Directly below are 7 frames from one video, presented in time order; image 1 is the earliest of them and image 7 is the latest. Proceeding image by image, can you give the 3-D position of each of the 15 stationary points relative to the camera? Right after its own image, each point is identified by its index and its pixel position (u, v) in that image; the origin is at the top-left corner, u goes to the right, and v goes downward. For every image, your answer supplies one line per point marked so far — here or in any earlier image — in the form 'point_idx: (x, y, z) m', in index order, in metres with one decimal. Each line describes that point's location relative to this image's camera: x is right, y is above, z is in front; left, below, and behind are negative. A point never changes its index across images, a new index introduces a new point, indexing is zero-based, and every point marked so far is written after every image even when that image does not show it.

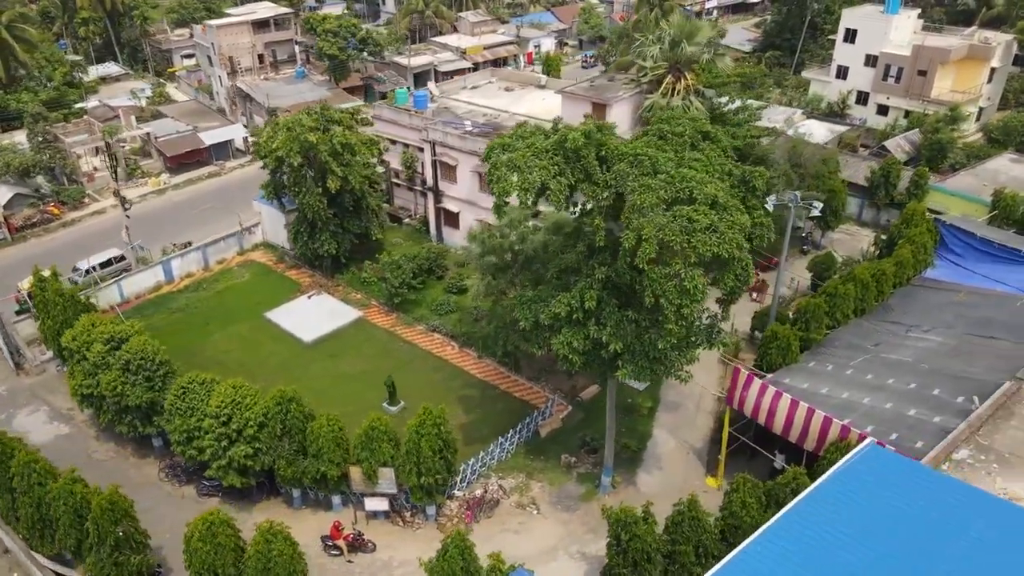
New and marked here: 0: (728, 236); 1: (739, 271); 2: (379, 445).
0: (+4.4, +1.1, +15.2) m
1: (+4.8, +0.4, +15.7) m
2: (-3.4, -4.0, +19.2) m
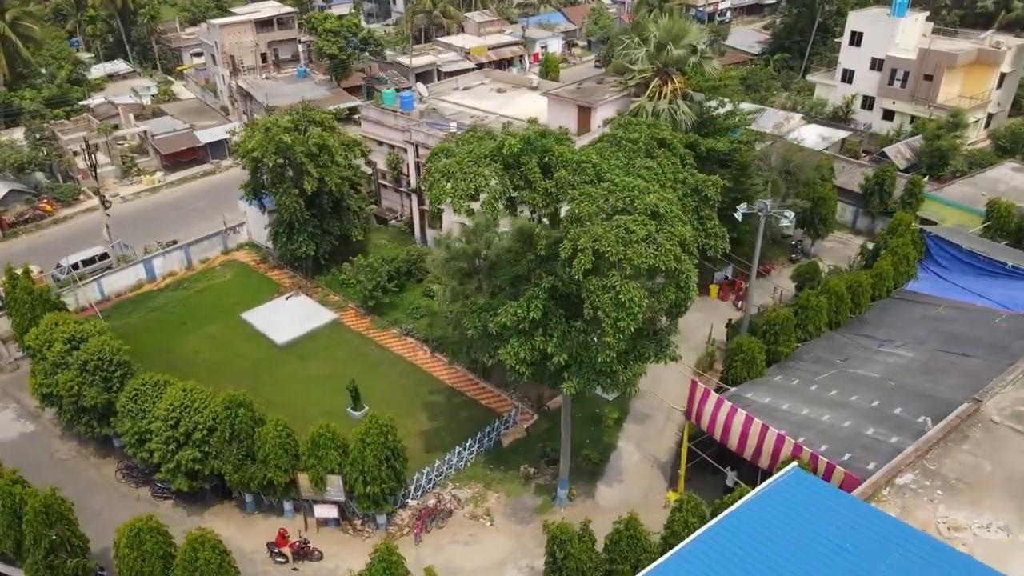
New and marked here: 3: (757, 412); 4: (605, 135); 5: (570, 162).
0: (+3.0, +0.8, +14.7) m
1: (+3.5, +0.1, +15.2) m
2: (-4.7, -4.2, +19.0) m
3: (+6.4, -3.2, +19.4) m
4: (+2.3, +3.8, +18.6) m
5: (+1.2, +2.8, +16.3) m
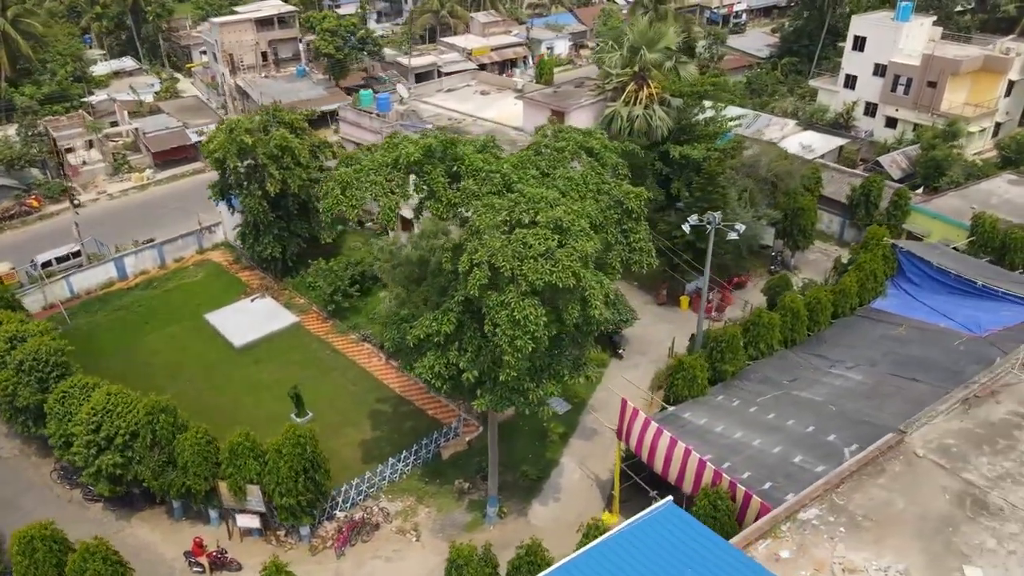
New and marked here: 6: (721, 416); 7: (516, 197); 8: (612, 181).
0: (+1.0, +0.5, +14.1) m
1: (+1.4, -0.3, +14.6) m
2: (-6.7, -4.4, +18.7) m
3: (+4.4, -3.7, +18.7) m
4: (+0.5, +3.5, +18.0) m
5: (-0.7, +2.4, +15.8) m
6: (+5.4, -3.3, +19.4) m
7: (+0.1, +1.8, +15.0) m
8: (+2.3, +2.5, +17.3) m
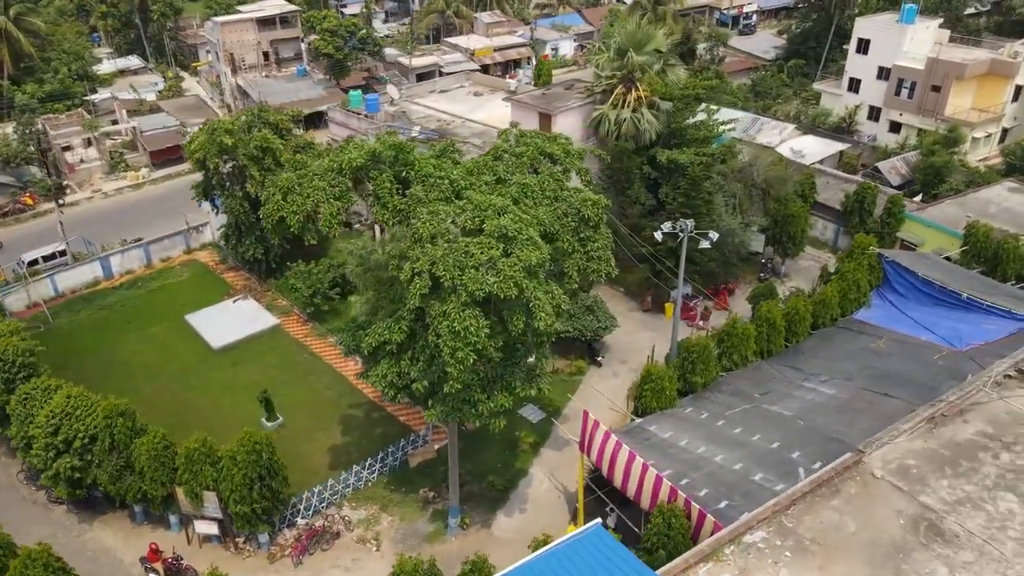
0: (-0.1, +0.3, +13.8) m
1: (+0.4, -0.5, +14.2) m
2: (-7.8, -4.5, +18.5) m
3: (+3.4, -3.9, +18.3) m
4: (-0.5, +3.3, +17.6) m
5: (-1.8, +2.3, +15.5) m
6: (+4.4, -3.6, +18.9) m
7: (-1.0, +1.6, +14.6) m
8: (+1.3, +2.3, +16.9) m
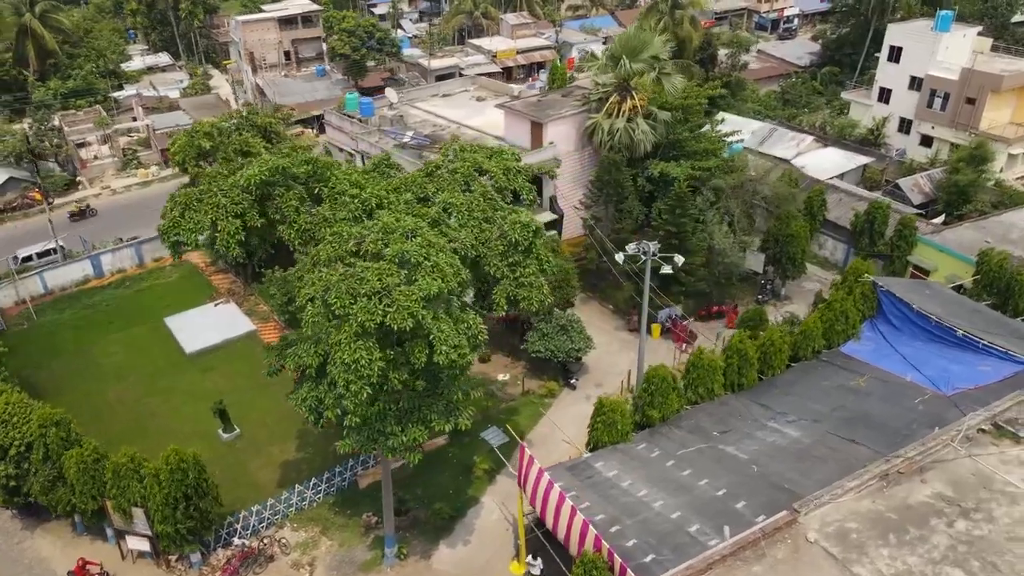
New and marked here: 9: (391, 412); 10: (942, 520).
0: (-1.8, -0.3, +12.8) m
1: (-1.4, -1.0, +13.2) m
2: (-9.3, -4.7, +18.0) m
3: (+1.8, -4.6, +17.1) m
4: (-1.9, +2.8, +16.7) m
5: (-3.3, +1.8, +14.6) m
6: (+2.9, -4.3, +17.7) m
7: (-2.6, +1.1, +13.7) m
8: (-0.1, +1.7, +15.9) m
9: (-2.4, -2.5, +15.0) m
10: (+7.7, -4.1, +13.3) m
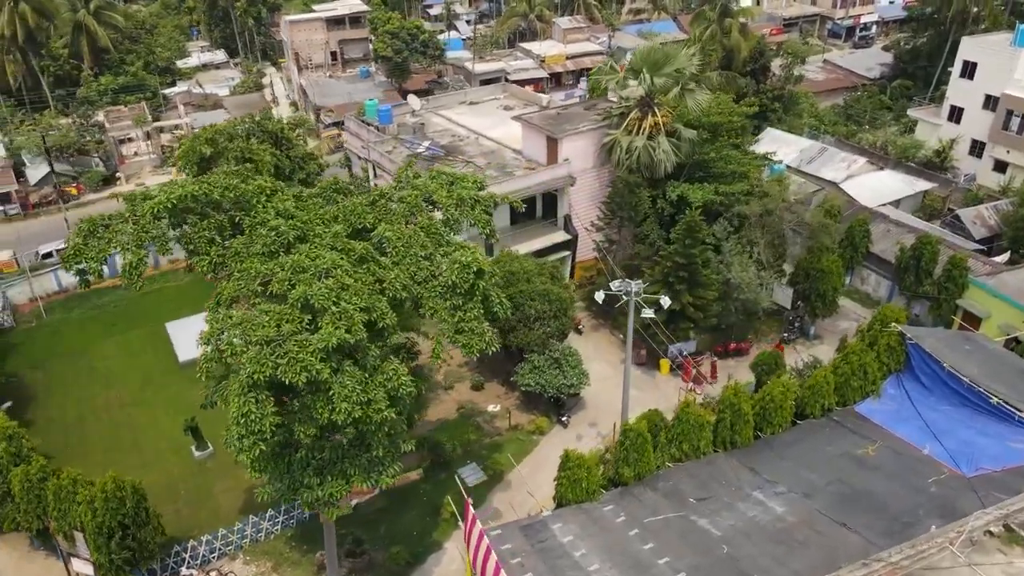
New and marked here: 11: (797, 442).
0: (-3.2, -1.0, +11.5) m
1: (-2.8, -1.8, +11.9) m
2: (-10.4, -5.1, +17.4) m
3: (+0.6, -5.5, +15.4) m
4: (-2.7, +2.0, +15.4) m
5: (-4.4, +1.1, +13.4) m
6: (+1.7, -5.3, +15.9) m
7: (-3.8, +0.4, +12.5) m
8: (-1.2, +0.8, +14.4) m
9: (-3.7, -3.2, +13.7) m
10: (+6.1, -5.4, +11.1) m
11: (+7.0, -3.8, +18.3) m
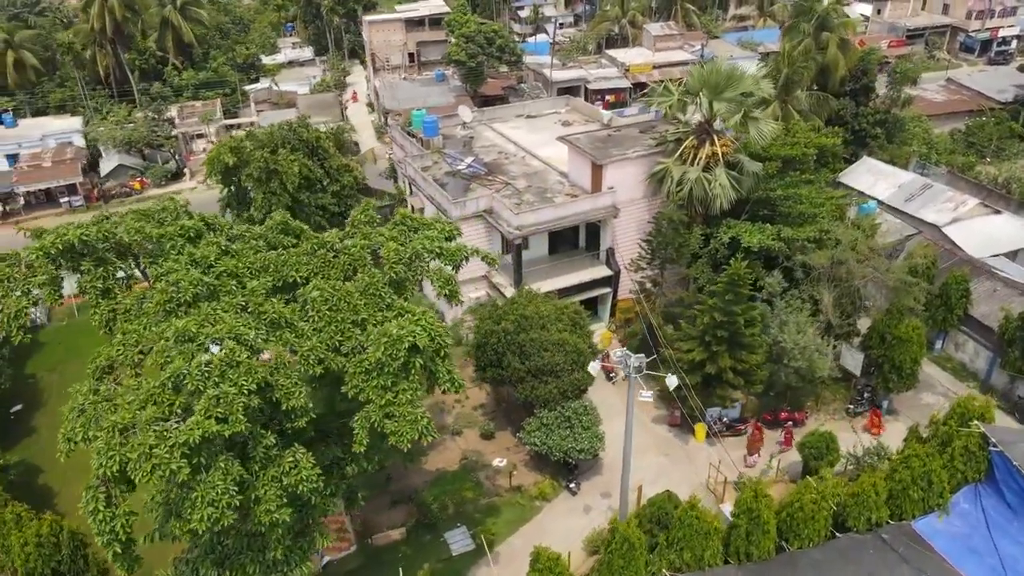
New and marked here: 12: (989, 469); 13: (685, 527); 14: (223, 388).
0: (-4.5, -2.0, +9.5) m
1: (-4.1, -2.8, +9.8) m
2: (-11.1, -5.6, +16.4) m
3: (-0.5, -6.8, +13.0) m
4: (-3.3, +0.9, +13.3) m
5: (-5.3, +0.2, +11.6) m
6: (+0.7, -6.6, +13.3) m
7: (-4.9, -0.6, +10.6) m
8: (-1.9, -0.3, +12.1) m
9: (-4.8, -4.2, +11.8) m
10: (+4.4, -7.1, +7.9) m
11: (+6.3, -5.6, +14.9) m
12: (+10.5, -4.0, +16.5) m
13: (+3.6, -4.8, +15.0) m
14: (-3.8, -1.3, +10.0) m
